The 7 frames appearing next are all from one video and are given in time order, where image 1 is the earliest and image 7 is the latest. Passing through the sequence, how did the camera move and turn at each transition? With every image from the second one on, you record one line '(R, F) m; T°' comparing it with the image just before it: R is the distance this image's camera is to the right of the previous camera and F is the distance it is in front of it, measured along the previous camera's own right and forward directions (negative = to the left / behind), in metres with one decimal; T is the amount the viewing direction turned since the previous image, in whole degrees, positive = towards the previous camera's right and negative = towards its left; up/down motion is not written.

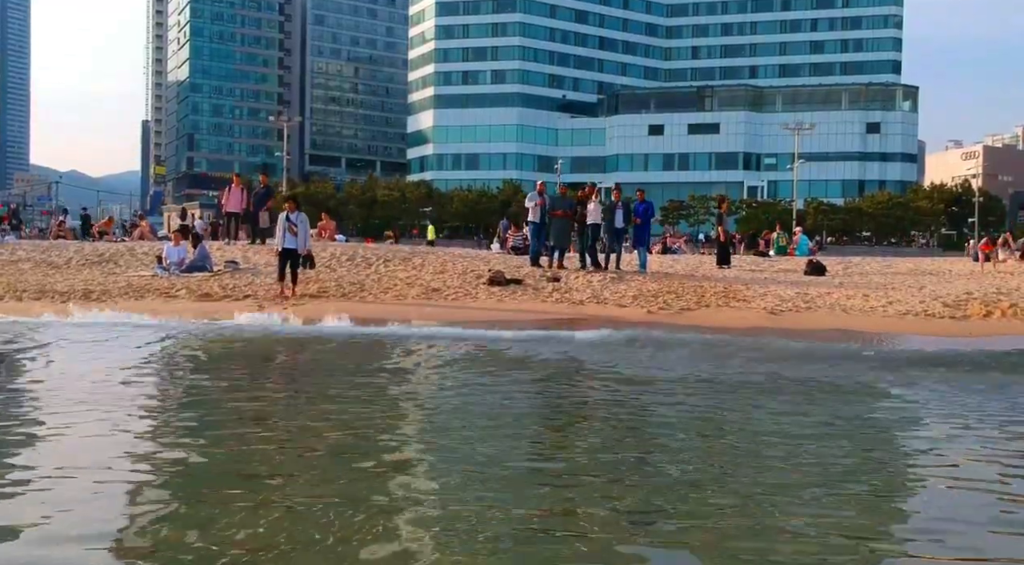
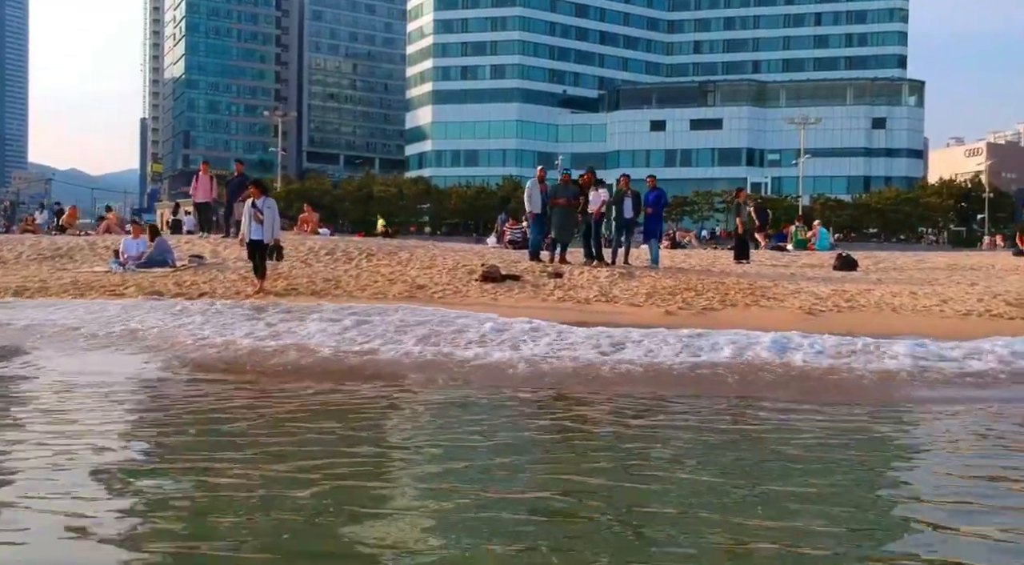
(+0.1, +2.0) m; 0°
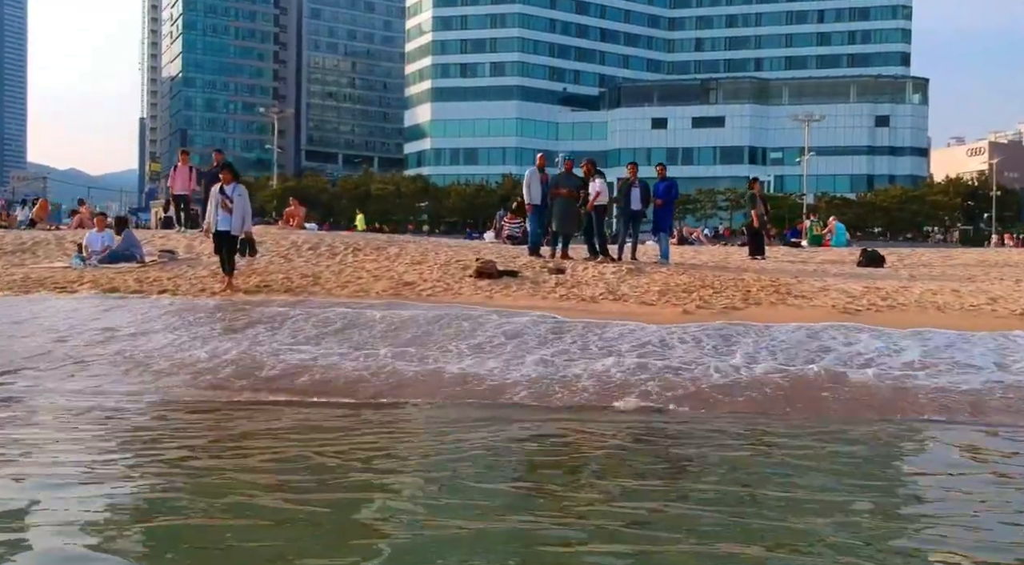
(0.0, +1.4) m; 0°
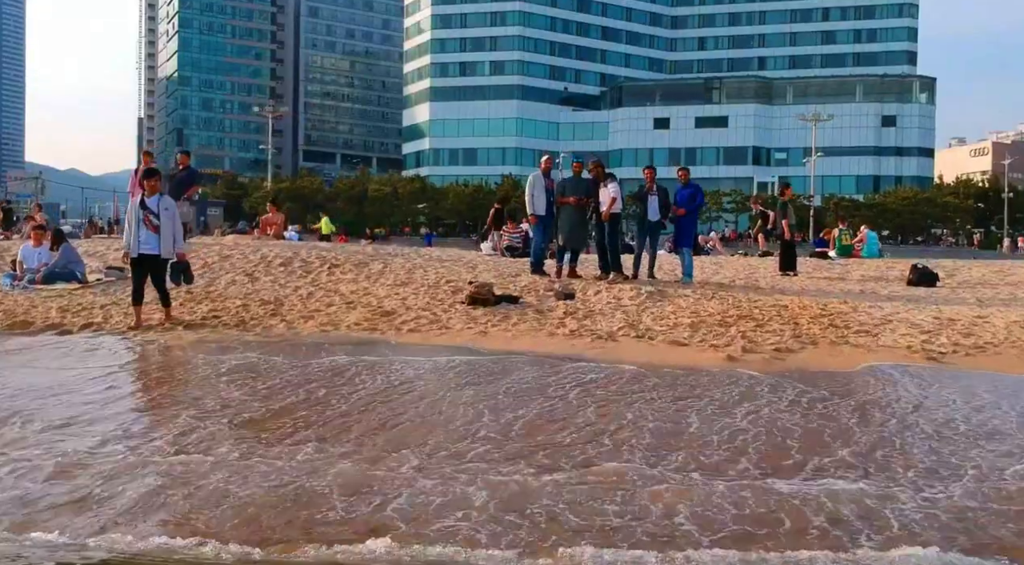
(0.0, +2.2) m; 0°
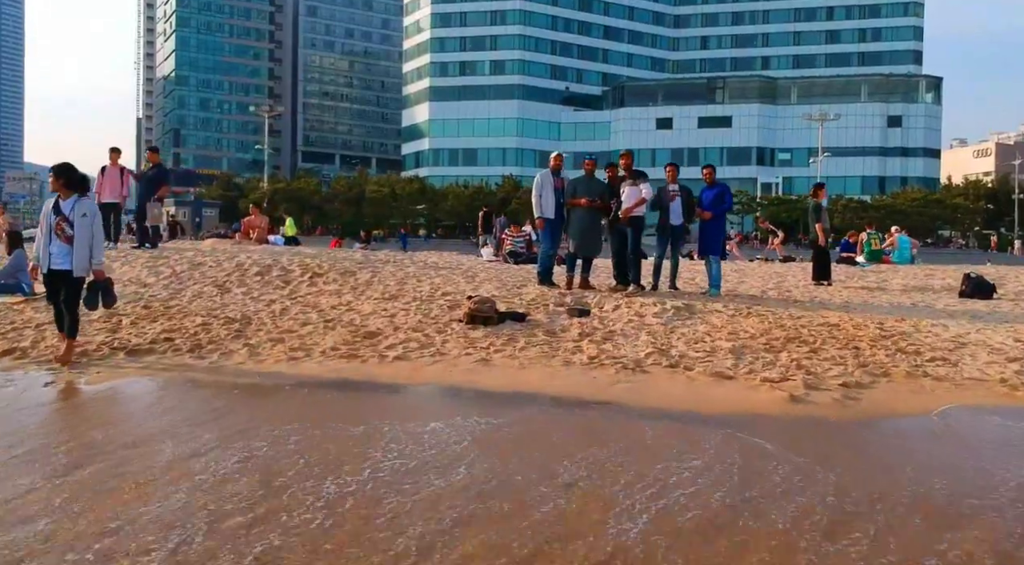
(-0.1, +1.7) m; 0°
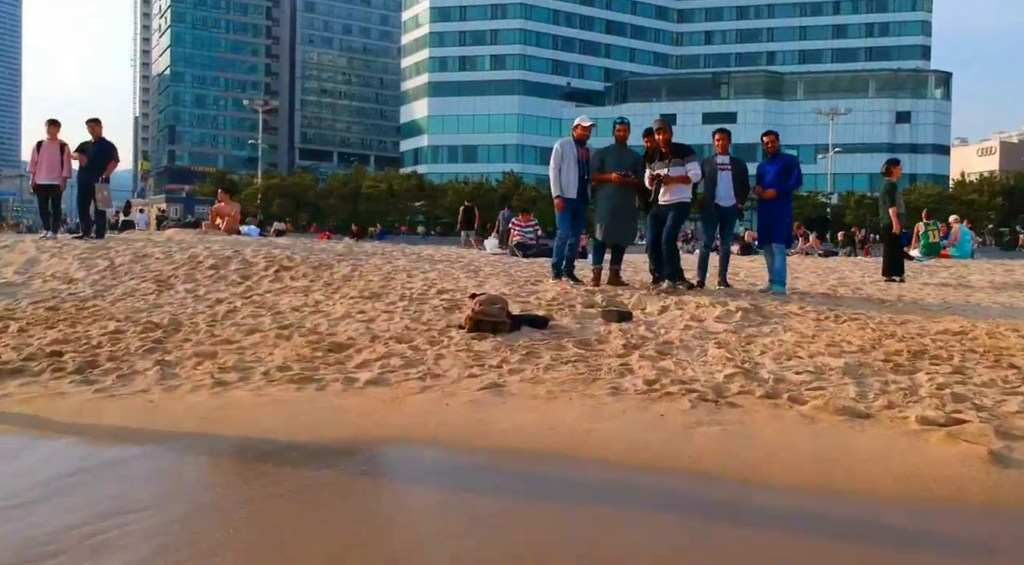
(-0.1, +2.5) m; 0°
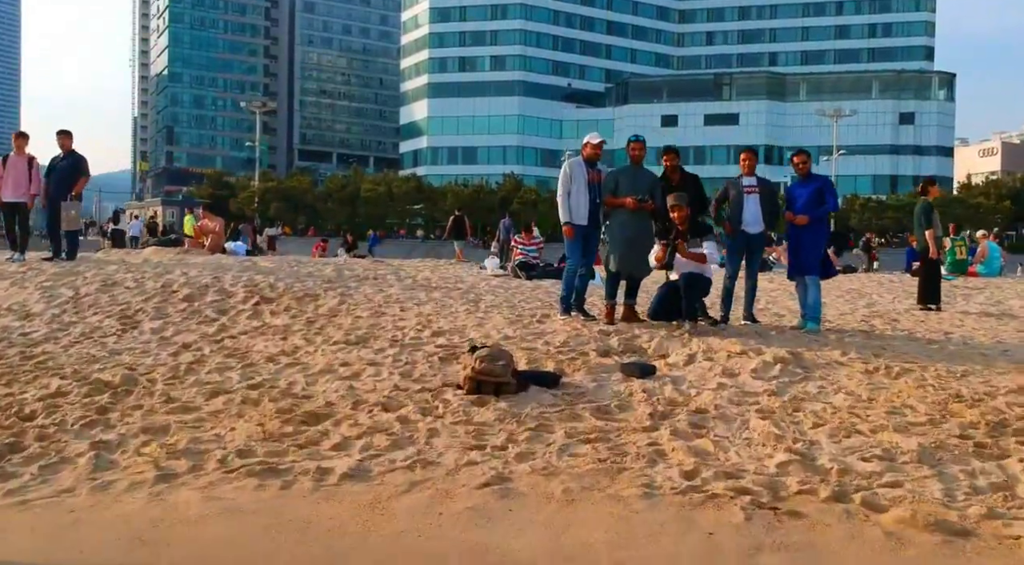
(0.0, +1.0) m; 0°
